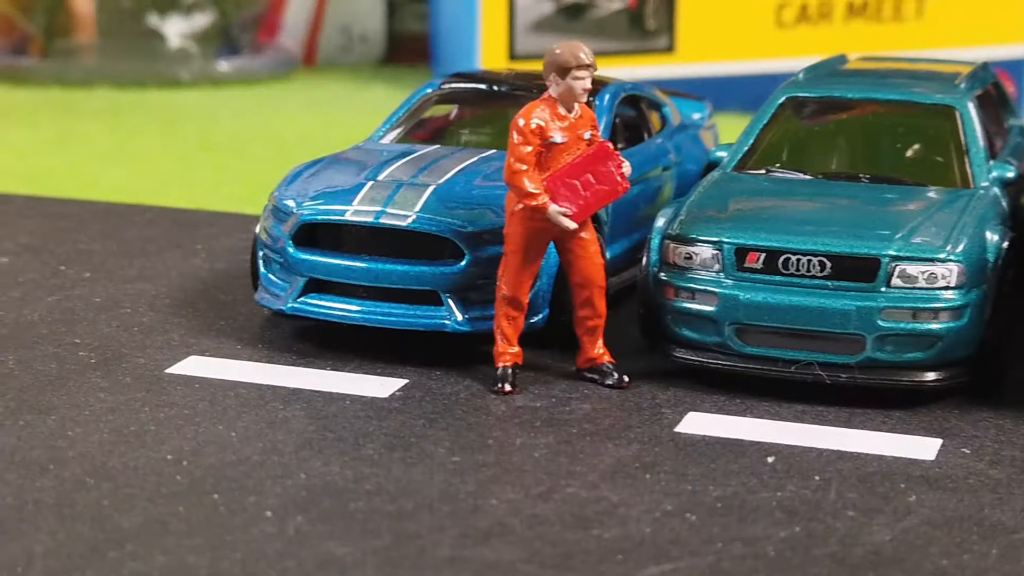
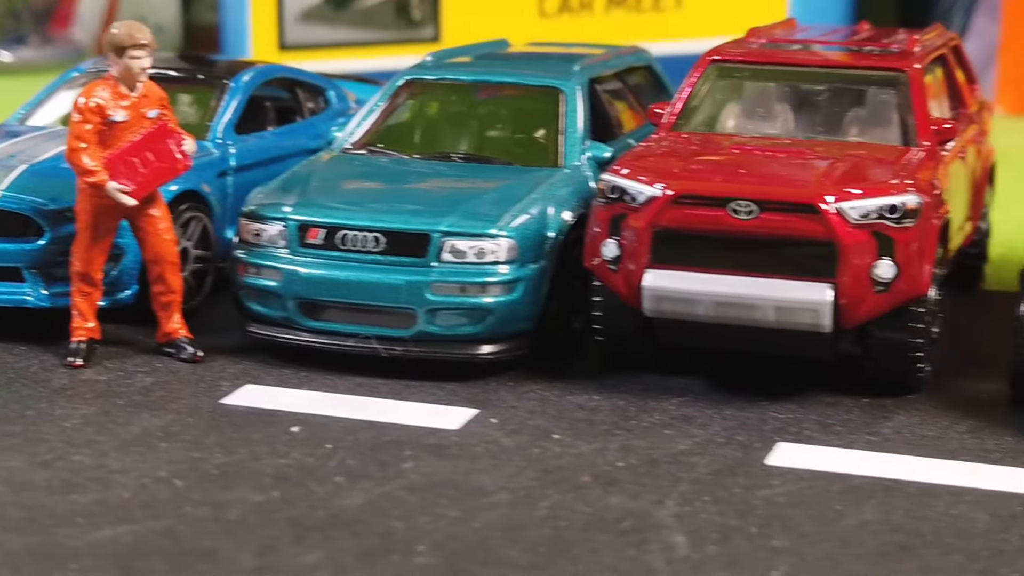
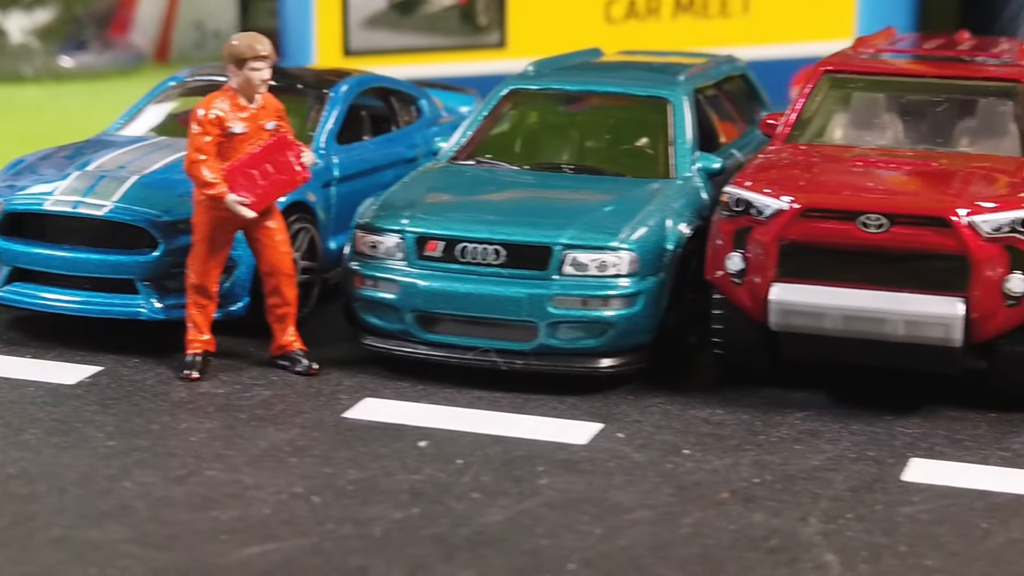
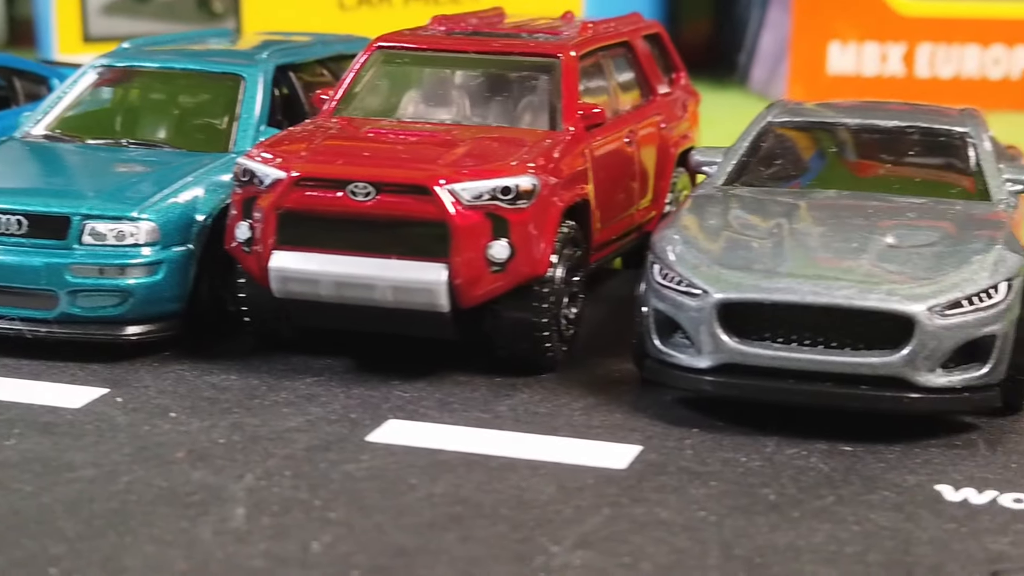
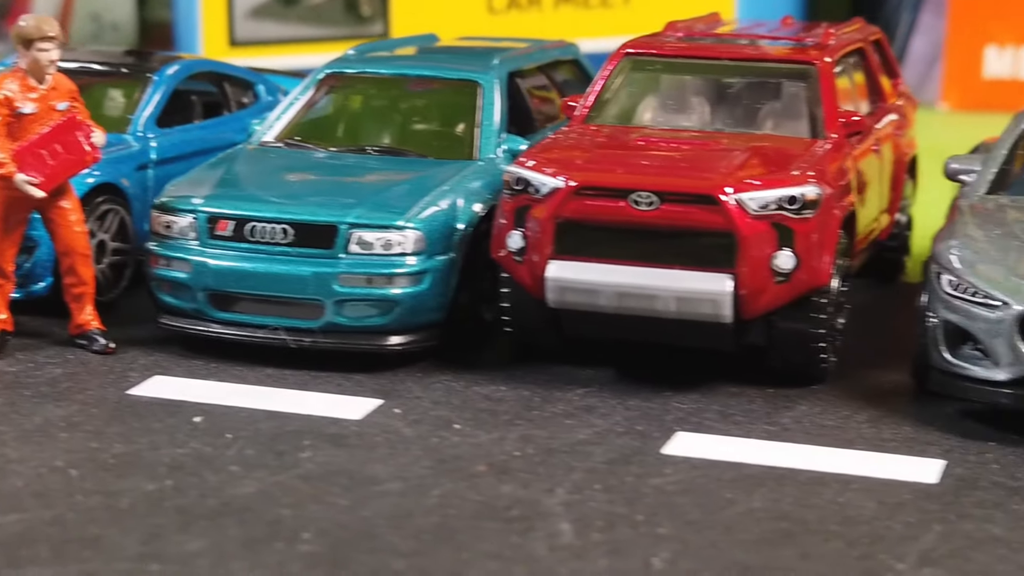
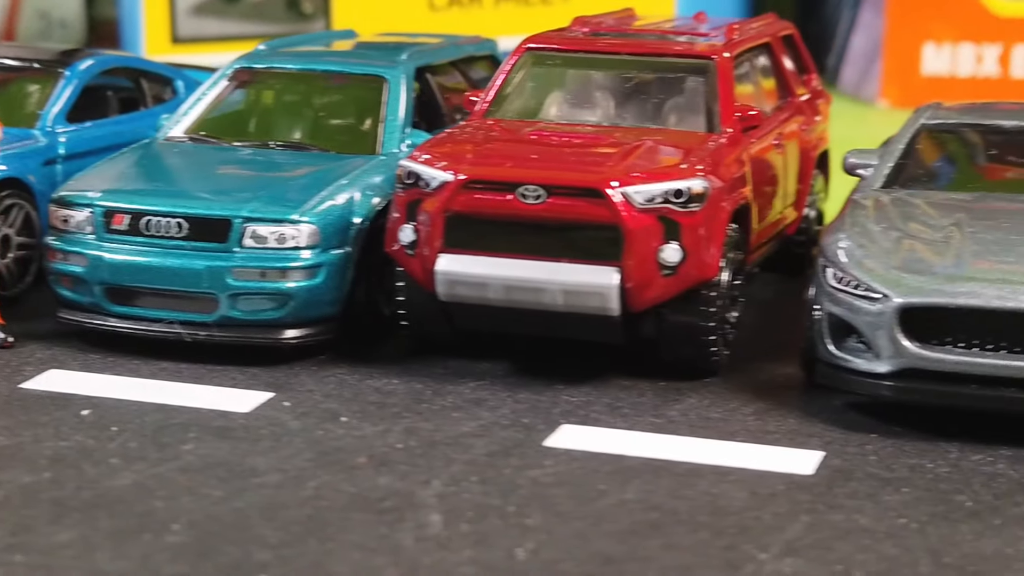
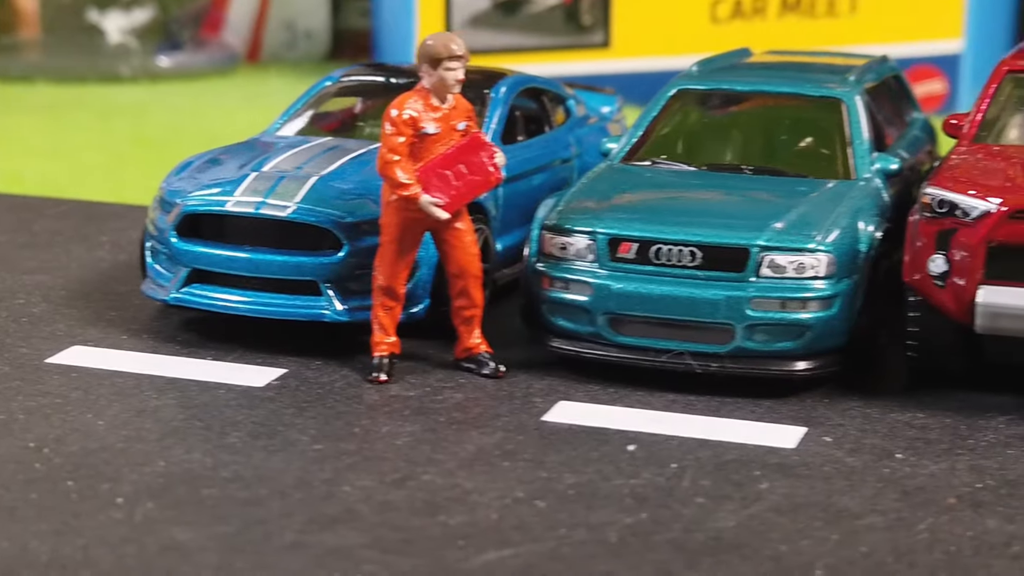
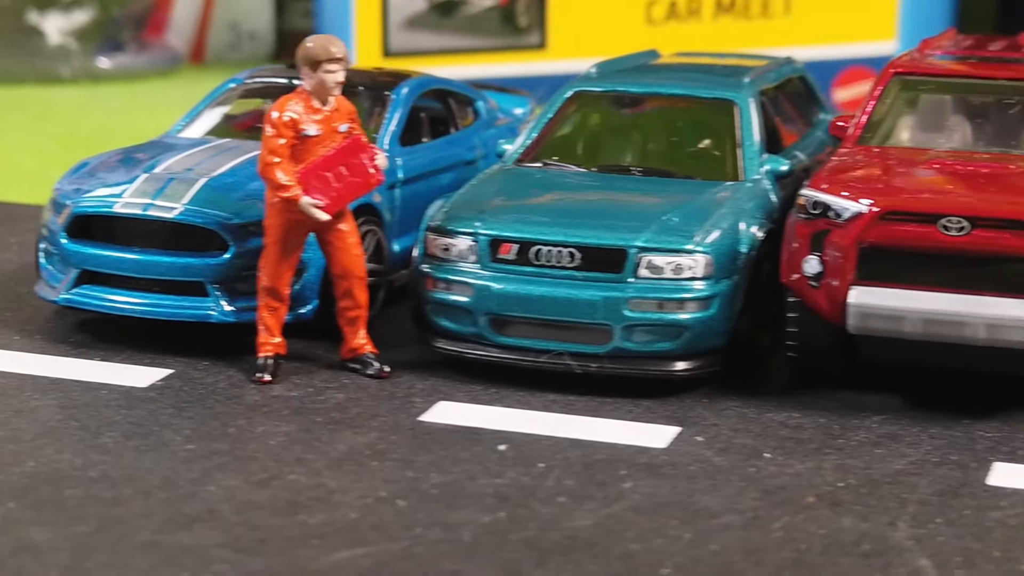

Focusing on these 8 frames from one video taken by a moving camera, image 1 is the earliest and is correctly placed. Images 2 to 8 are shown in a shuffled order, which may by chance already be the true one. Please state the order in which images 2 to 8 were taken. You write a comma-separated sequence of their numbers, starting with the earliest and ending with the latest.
7, 8, 3, 2, 5, 6, 4
